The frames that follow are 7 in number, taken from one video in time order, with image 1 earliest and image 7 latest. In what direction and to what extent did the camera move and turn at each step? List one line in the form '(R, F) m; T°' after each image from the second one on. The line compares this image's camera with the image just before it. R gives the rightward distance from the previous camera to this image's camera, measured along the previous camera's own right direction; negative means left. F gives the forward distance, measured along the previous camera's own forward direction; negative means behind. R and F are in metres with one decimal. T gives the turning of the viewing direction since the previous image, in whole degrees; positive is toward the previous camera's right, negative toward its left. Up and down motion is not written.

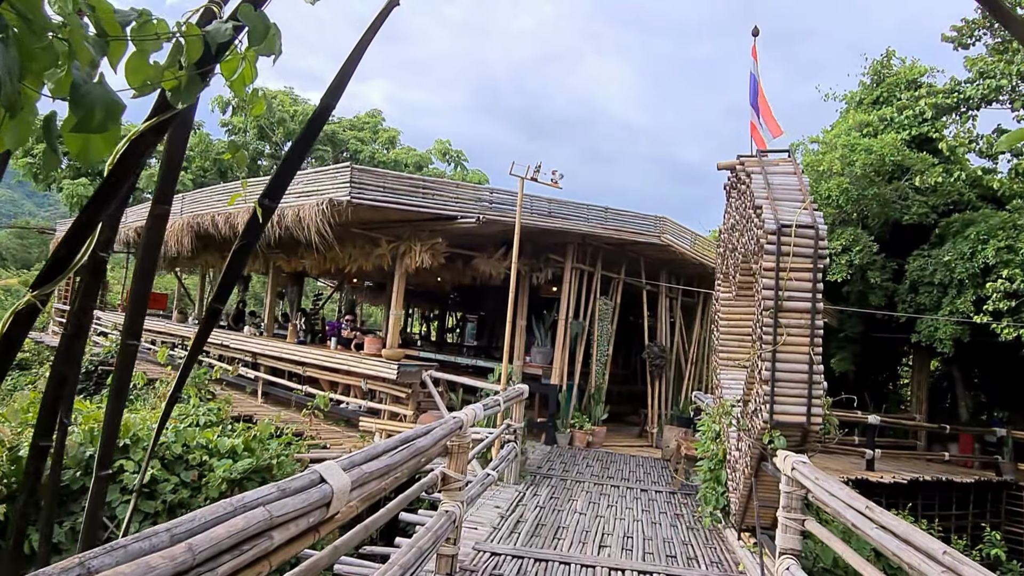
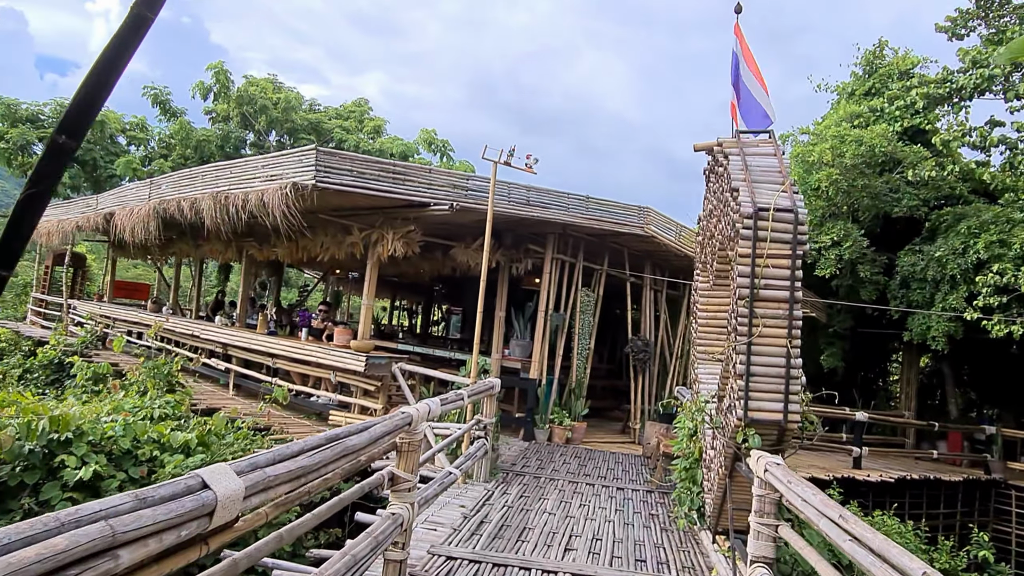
(+0.2, +0.3) m; +1°
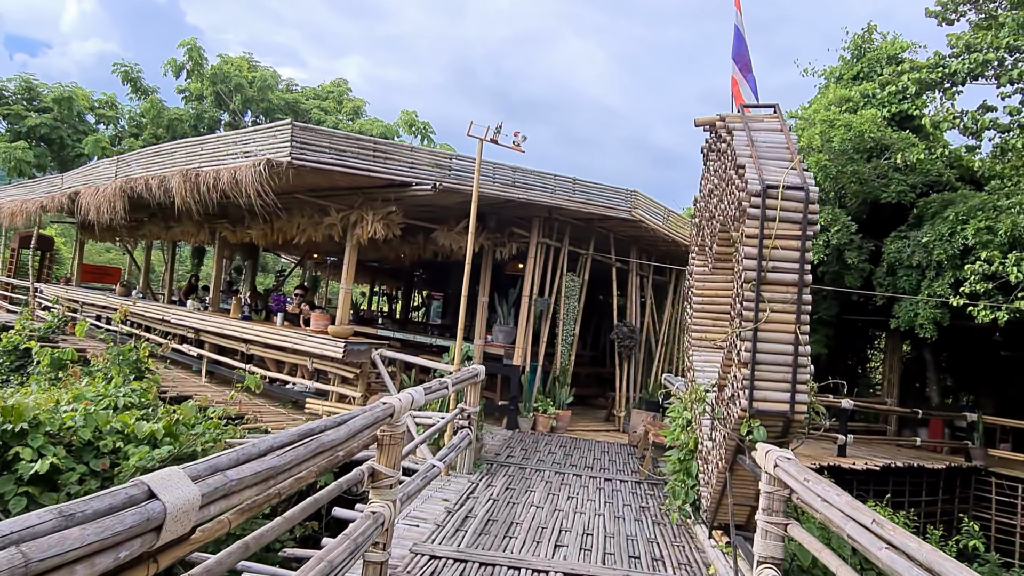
(-0.1, +0.2) m; +2°
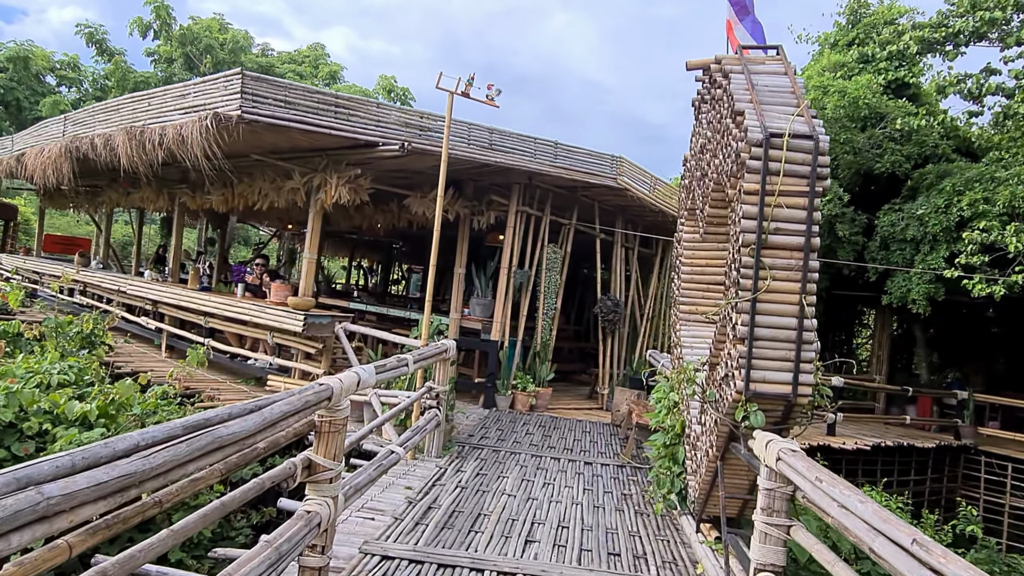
(+0.1, +0.4) m; +1°
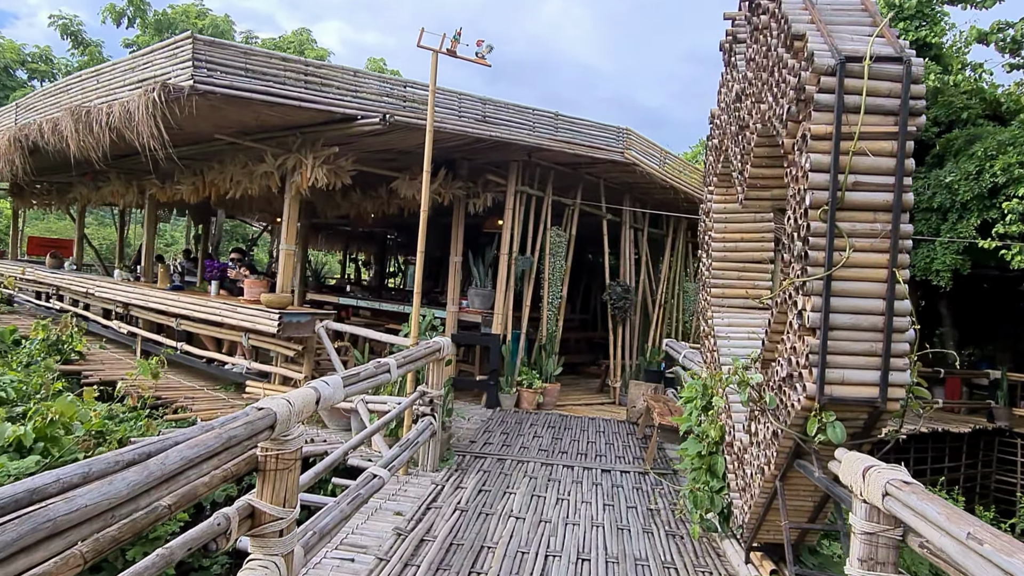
(0.0, +0.6) m; 0°
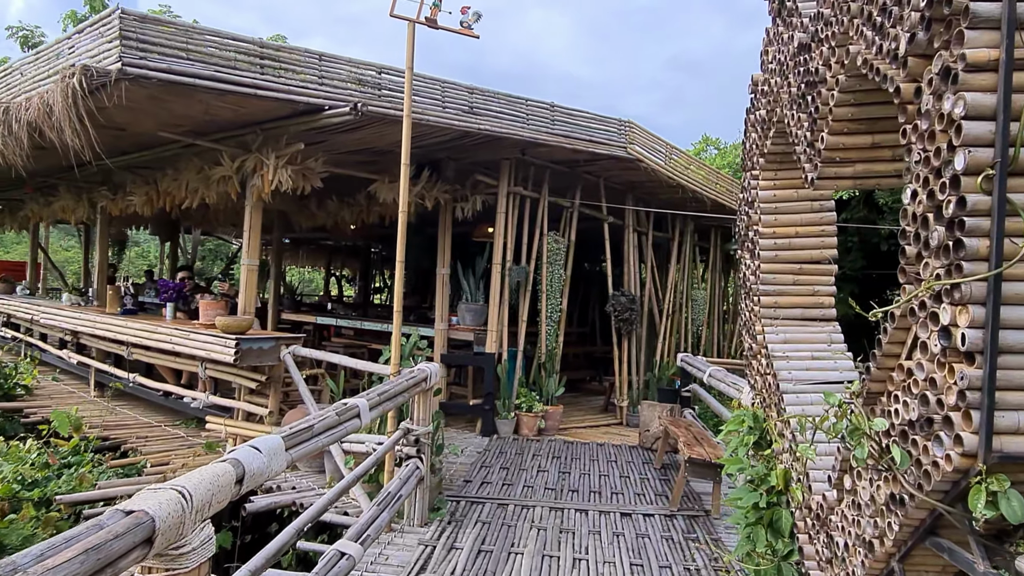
(-0.1, +0.7) m; +1°
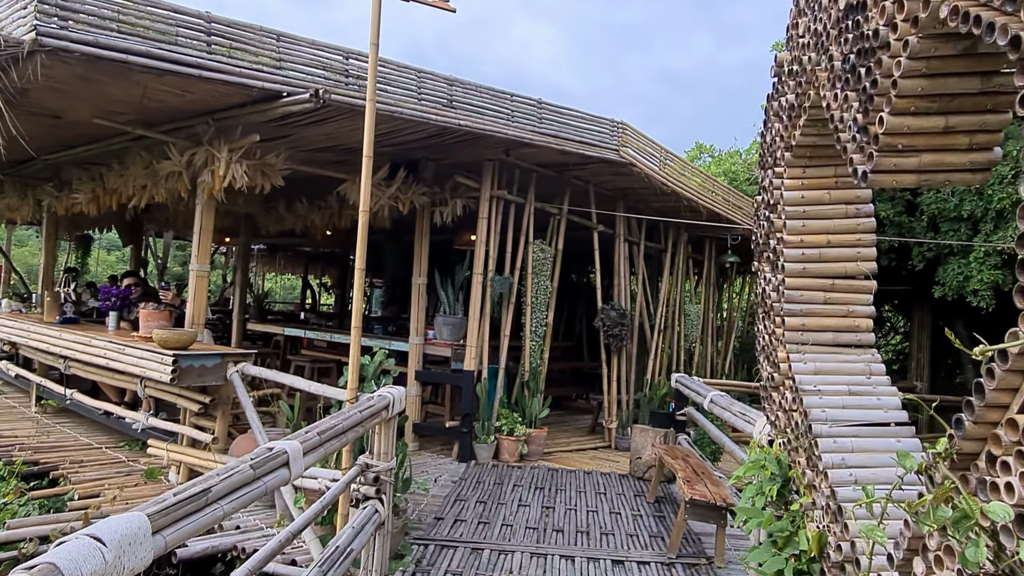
(0.0, +0.5) m; +1°
